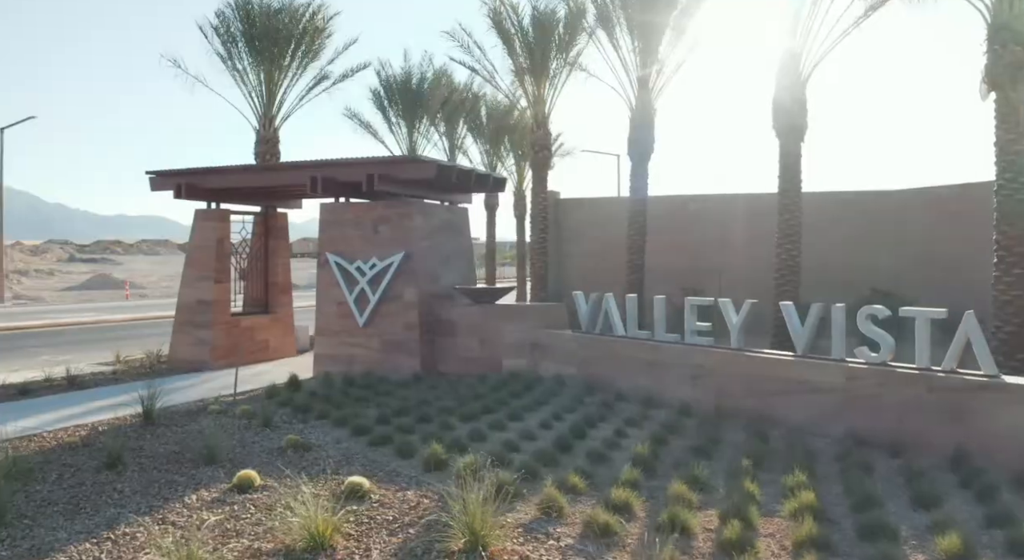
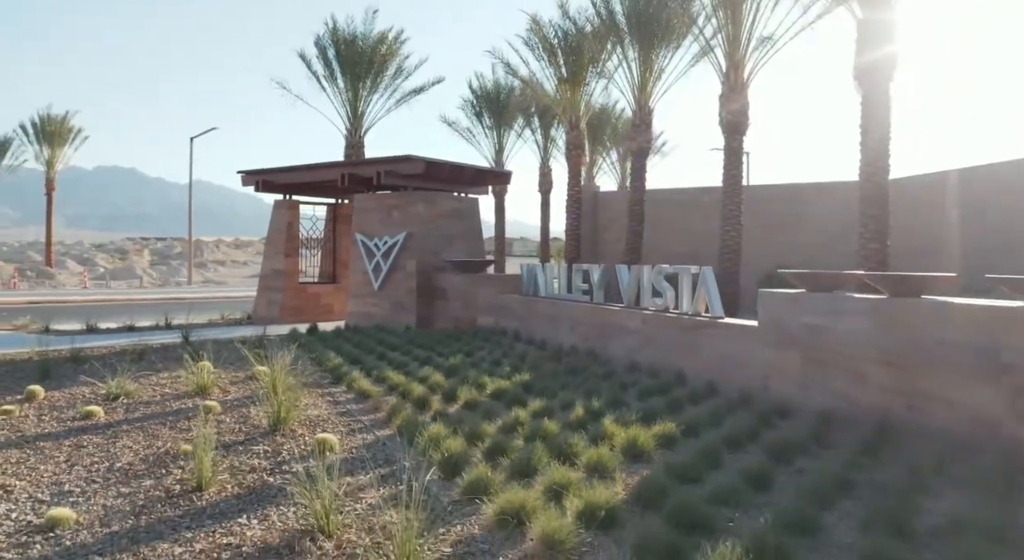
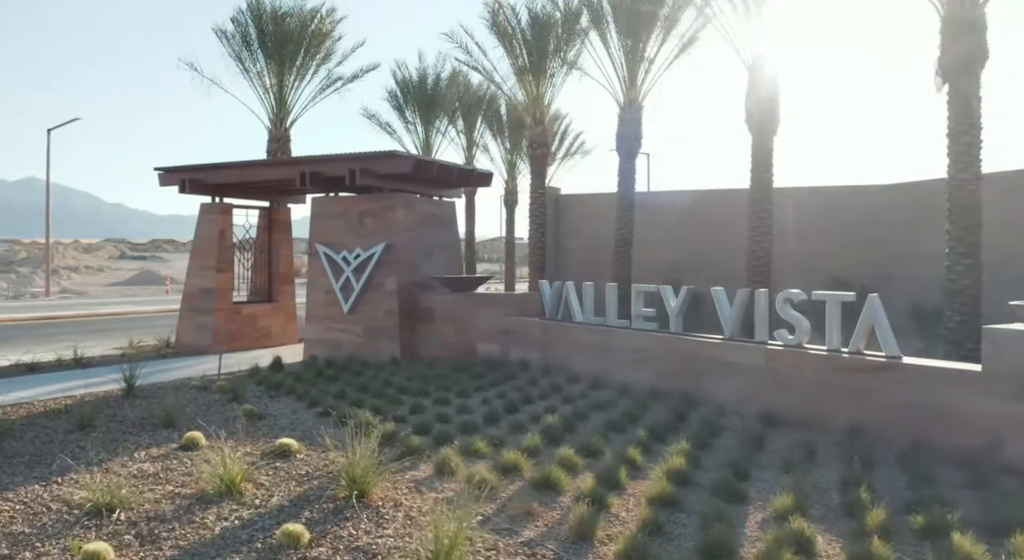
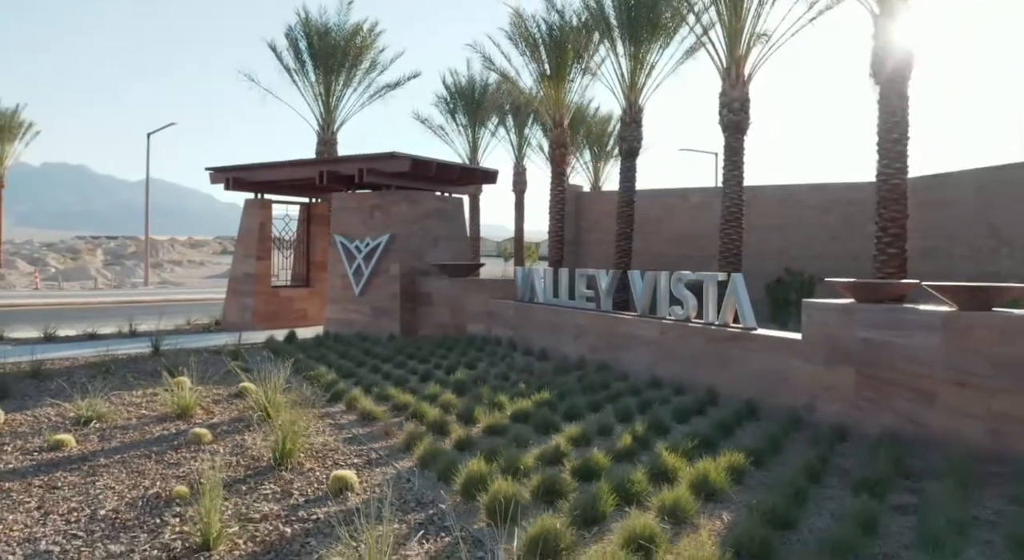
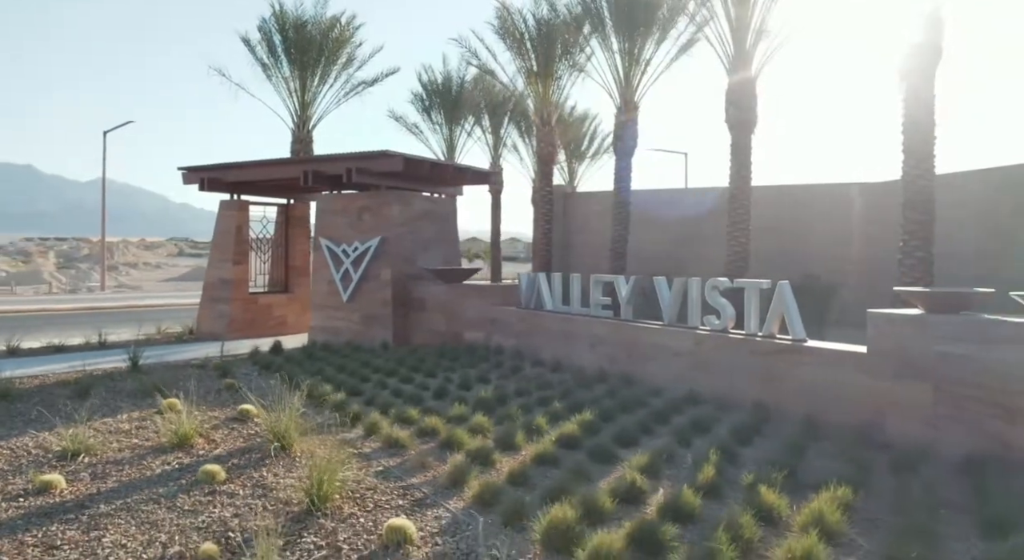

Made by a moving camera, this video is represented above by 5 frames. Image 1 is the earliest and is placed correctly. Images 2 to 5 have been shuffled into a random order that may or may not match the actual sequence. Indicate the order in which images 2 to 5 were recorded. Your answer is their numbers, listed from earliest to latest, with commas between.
3, 5, 4, 2
